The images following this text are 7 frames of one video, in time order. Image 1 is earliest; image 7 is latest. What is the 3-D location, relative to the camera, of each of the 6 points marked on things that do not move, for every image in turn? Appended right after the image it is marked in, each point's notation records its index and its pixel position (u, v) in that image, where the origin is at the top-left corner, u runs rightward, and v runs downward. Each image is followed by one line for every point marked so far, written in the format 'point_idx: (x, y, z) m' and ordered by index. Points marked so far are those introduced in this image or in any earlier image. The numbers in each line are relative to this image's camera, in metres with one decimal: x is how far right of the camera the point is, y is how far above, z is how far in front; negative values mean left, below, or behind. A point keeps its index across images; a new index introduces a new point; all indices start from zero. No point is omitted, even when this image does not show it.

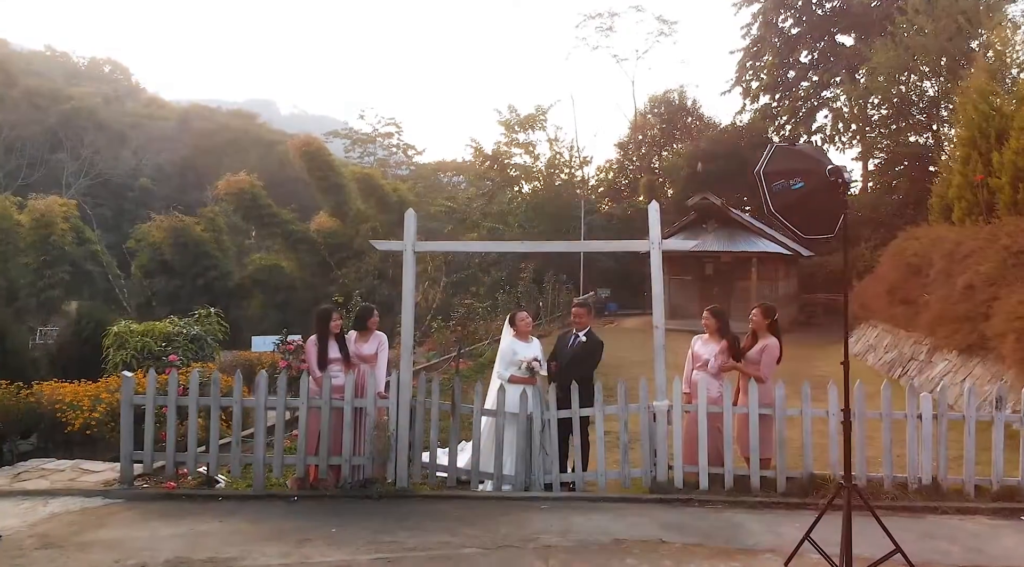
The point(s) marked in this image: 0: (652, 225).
0: (+1.1, +0.4, +5.6) m
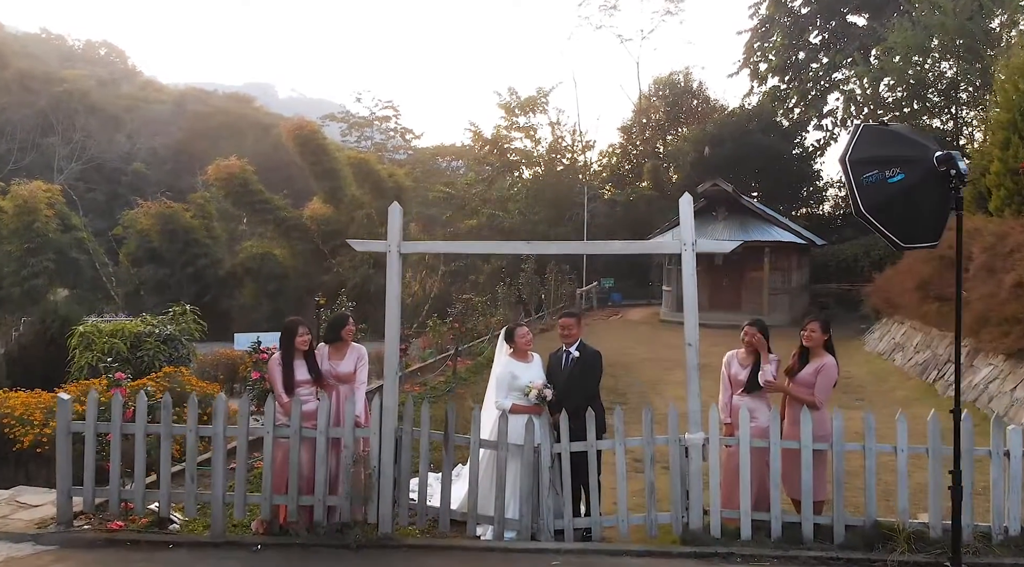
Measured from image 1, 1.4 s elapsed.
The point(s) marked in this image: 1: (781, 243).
0: (+1.1, +0.4, +4.6) m
1: (+7.0, +1.1, +19.5) m
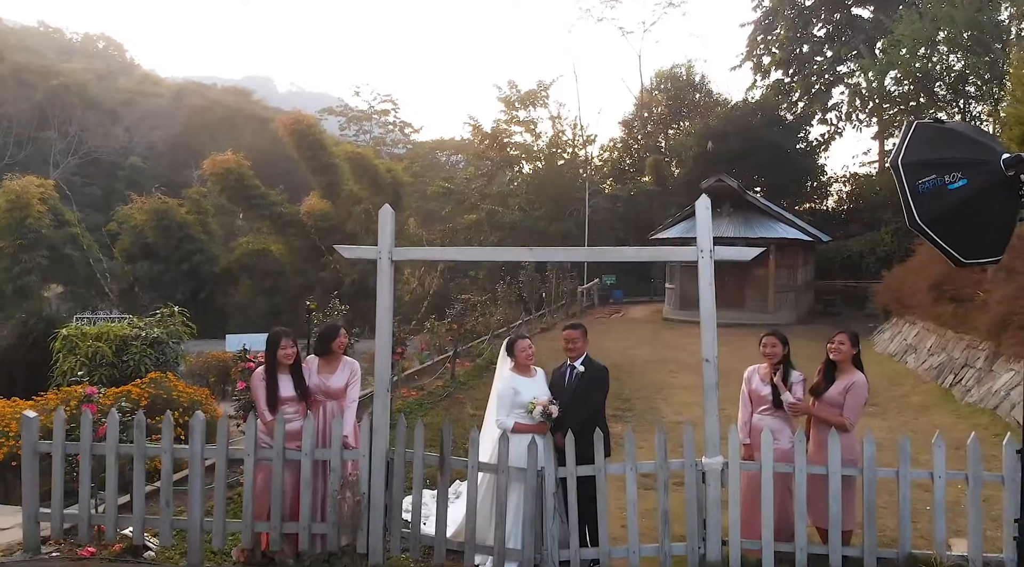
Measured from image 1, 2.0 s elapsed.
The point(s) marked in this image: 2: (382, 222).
0: (+1.1, +0.3, +4.2) m
1: (+7.0, +1.1, +19.1) m
2: (-0.8, +0.4, +4.5) m
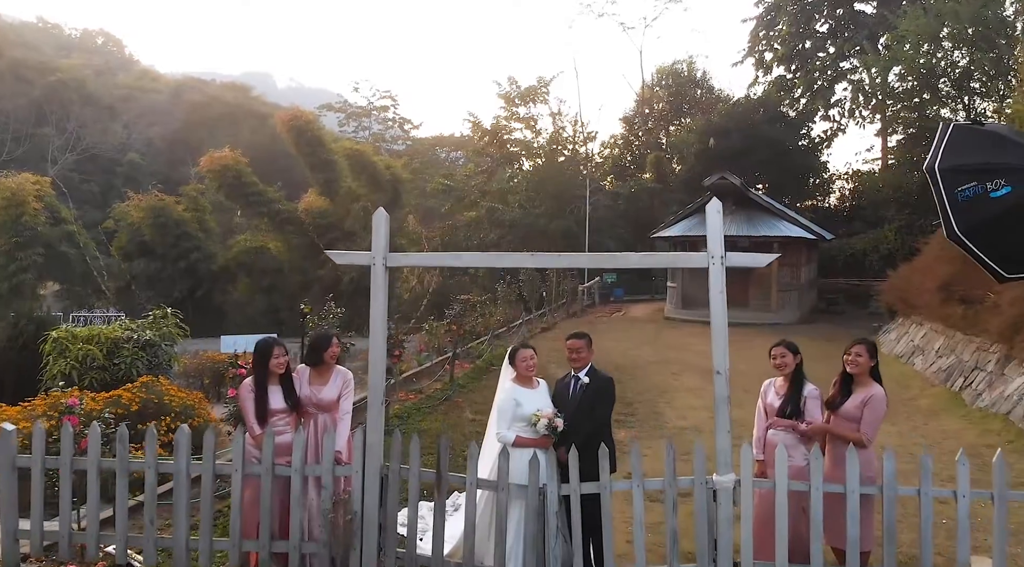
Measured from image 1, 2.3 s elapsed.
0: (+1.1, +0.3, +4.0) m
1: (+7.0, +1.1, +18.9) m
2: (-0.8, +0.3, +4.3) m
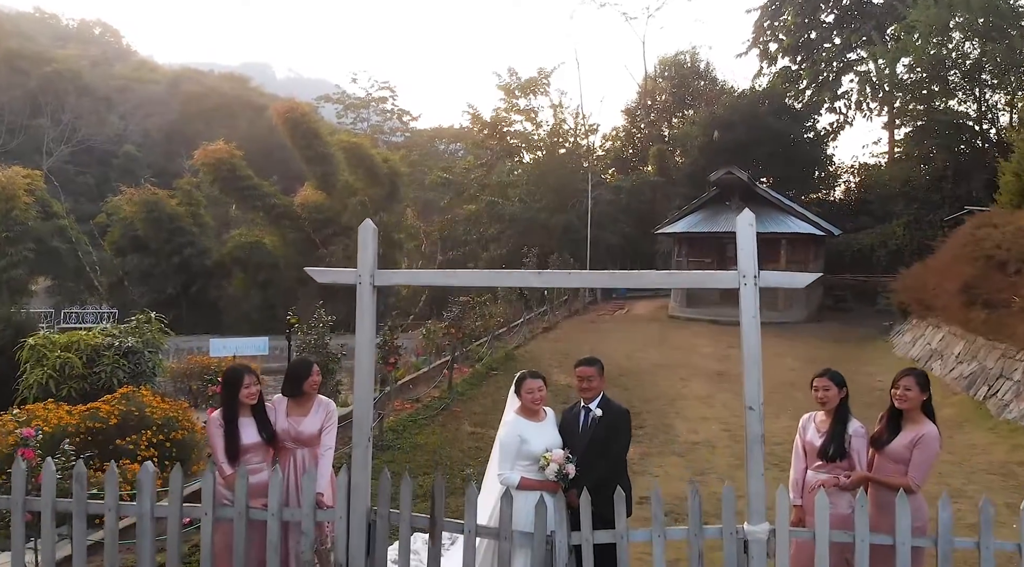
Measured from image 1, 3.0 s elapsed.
0: (+1.1, +0.2, +3.5) m
1: (+7.0, +1.2, +18.4) m
2: (-0.8, +0.2, +3.8) m
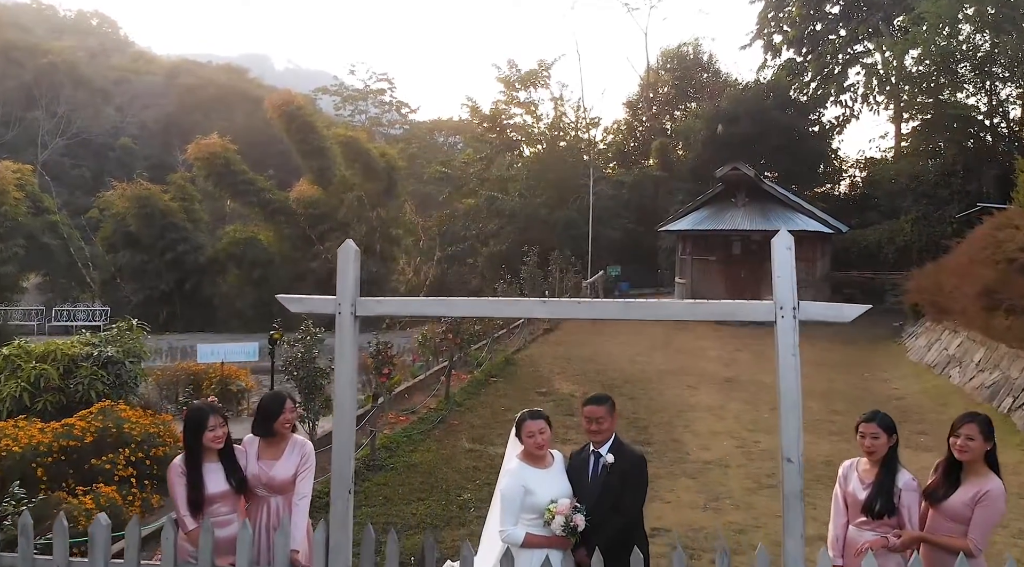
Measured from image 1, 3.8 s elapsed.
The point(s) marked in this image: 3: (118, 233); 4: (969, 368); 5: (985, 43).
0: (+1.1, 0.0, +3.1) m
1: (+7.0, +1.2, +17.9) m
2: (-0.8, +0.1, +3.3) m
3: (-10.3, +1.3, +19.5) m
4: (+6.4, -1.2, +10.4) m
5: (+12.6, +6.4, +19.8) m
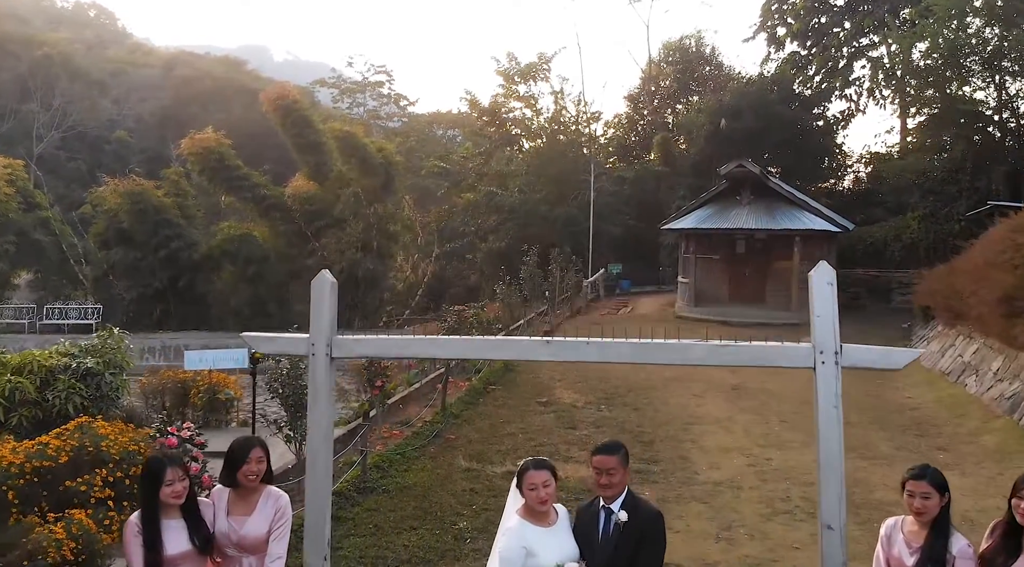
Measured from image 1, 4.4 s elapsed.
0: (+1.1, -0.1, +2.7) m
1: (+7.0, +1.2, +17.5) m
2: (-0.8, 0.0, +2.9) m
3: (-10.3, +1.4, +19.0) m
4: (+6.3, -1.2, +10.0) m
5: (+12.6, +6.4, +19.3) m
